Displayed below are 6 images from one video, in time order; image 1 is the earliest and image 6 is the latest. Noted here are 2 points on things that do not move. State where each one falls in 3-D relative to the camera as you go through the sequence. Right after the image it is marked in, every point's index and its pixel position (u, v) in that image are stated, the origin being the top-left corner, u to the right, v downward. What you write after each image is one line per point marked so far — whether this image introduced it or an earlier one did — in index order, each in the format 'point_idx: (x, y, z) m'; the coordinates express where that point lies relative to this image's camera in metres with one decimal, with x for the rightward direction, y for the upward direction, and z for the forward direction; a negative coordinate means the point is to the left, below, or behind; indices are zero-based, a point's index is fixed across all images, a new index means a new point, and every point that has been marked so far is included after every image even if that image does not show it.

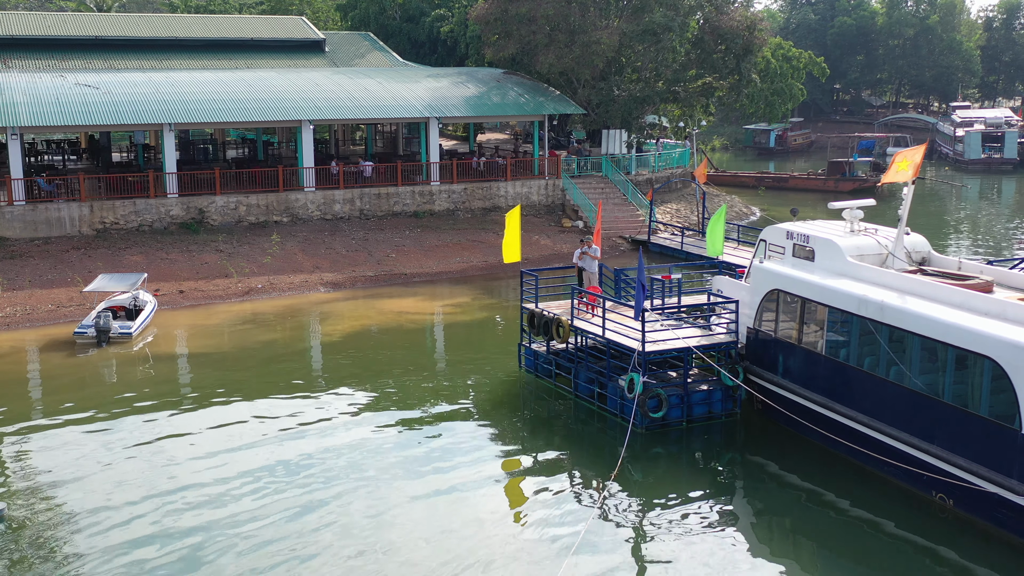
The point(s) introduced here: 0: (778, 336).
0: (+3.8, -0.7, +15.0) m
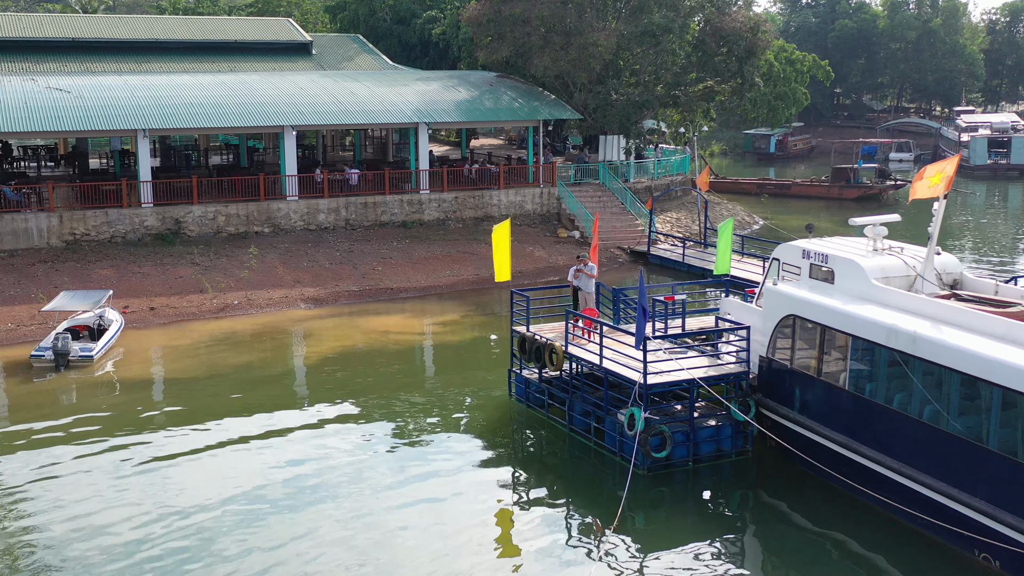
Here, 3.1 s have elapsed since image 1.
0: (+3.6, -1.0, +13.6) m
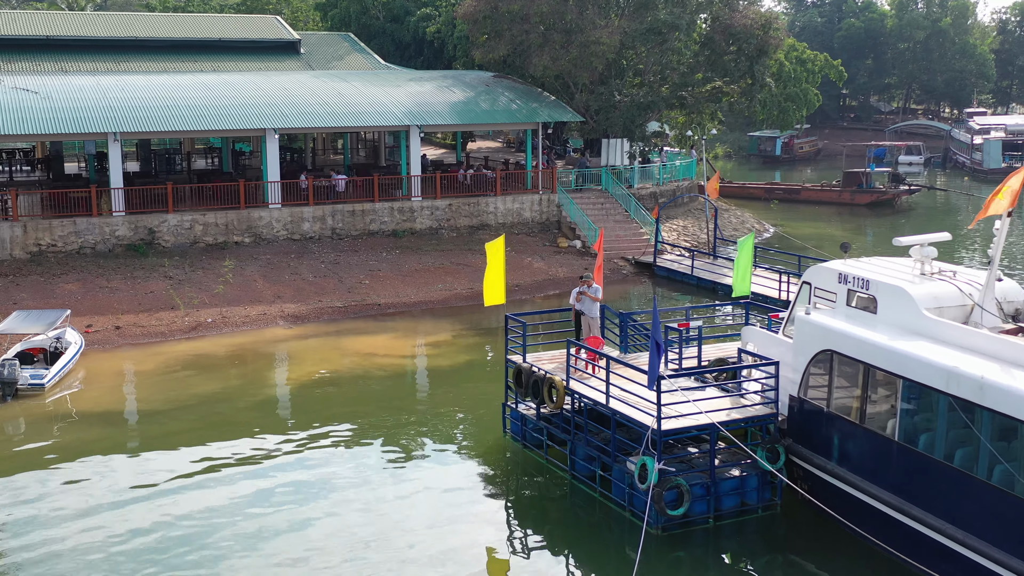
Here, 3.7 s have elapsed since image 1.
0: (+3.6, -1.3, +11.8) m
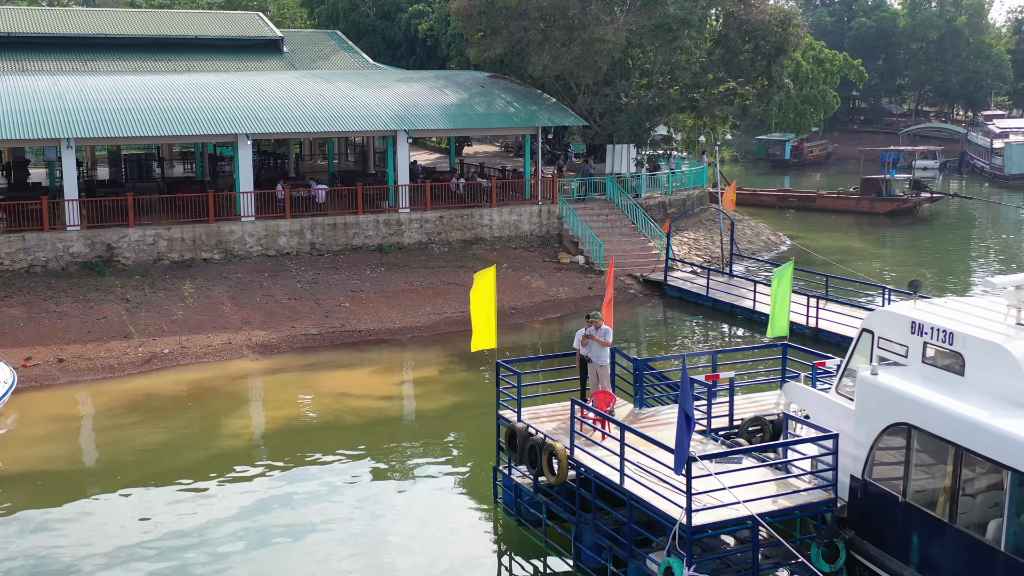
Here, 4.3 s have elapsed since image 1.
0: (+3.5, -1.8, +9.3) m
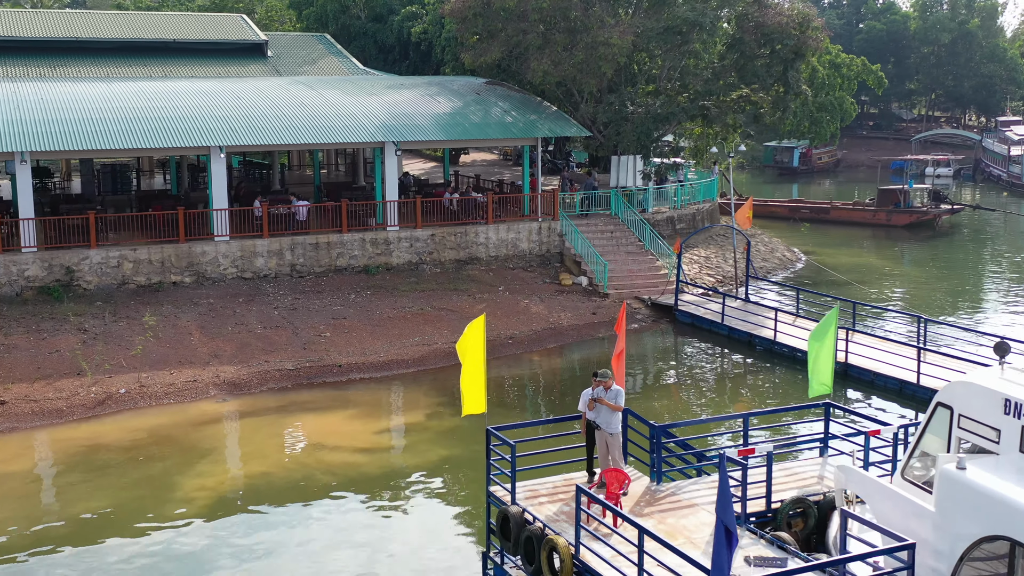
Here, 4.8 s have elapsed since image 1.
0: (+3.4, -2.3, +7.2) m
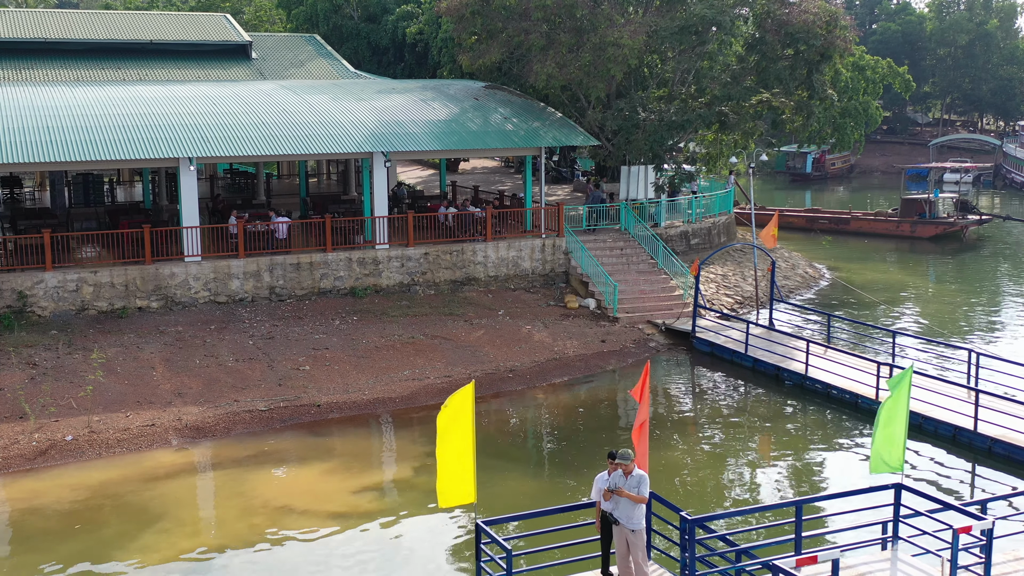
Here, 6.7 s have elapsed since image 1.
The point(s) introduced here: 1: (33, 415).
0: (+3.3, -2.8, +5.1) m
1: (-7.3, -1.9, +16.2) m
